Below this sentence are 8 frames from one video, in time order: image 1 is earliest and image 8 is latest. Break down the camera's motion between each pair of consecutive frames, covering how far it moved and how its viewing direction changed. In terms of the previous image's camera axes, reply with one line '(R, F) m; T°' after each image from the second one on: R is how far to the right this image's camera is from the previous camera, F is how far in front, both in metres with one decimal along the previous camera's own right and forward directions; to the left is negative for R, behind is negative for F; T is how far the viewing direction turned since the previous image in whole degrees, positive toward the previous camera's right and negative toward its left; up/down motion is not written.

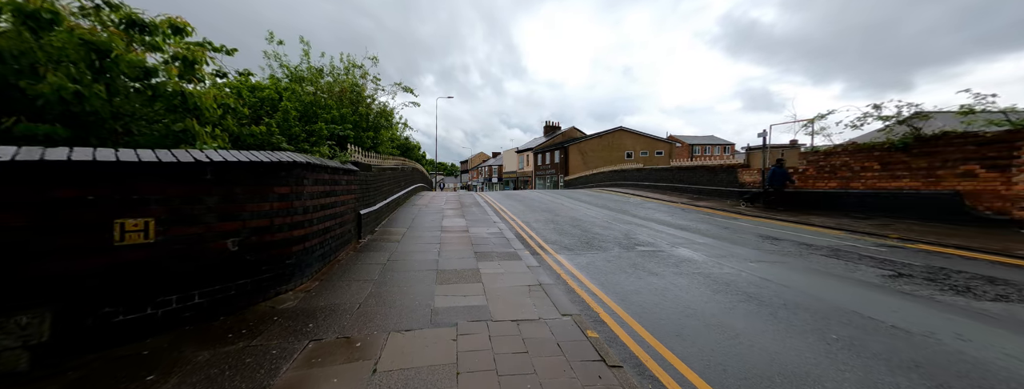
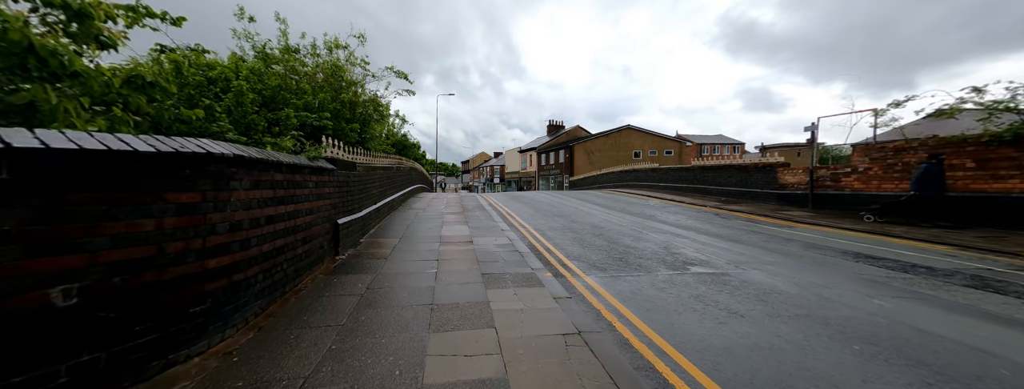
(-0.2, +1.3) m; 0°
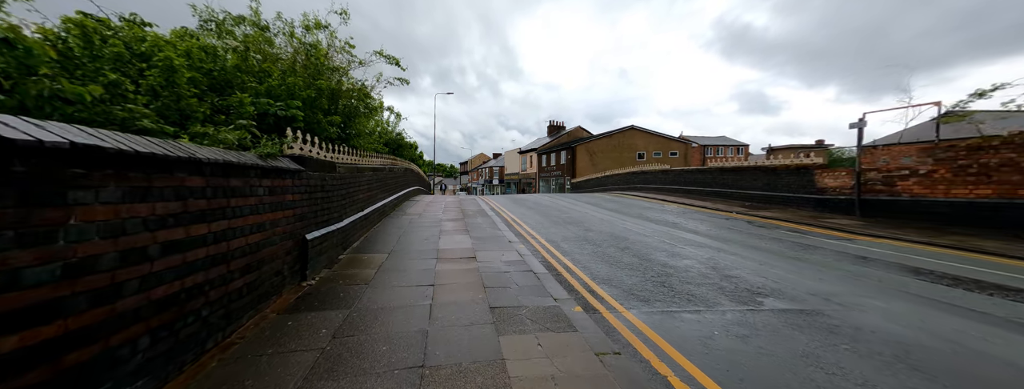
(-0.2, +1.1) m; 0°
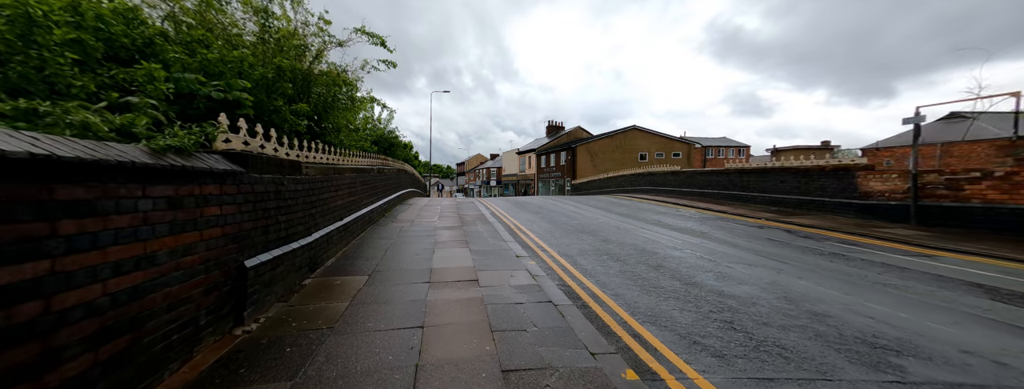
(-0.2, +1.1) m; +1°
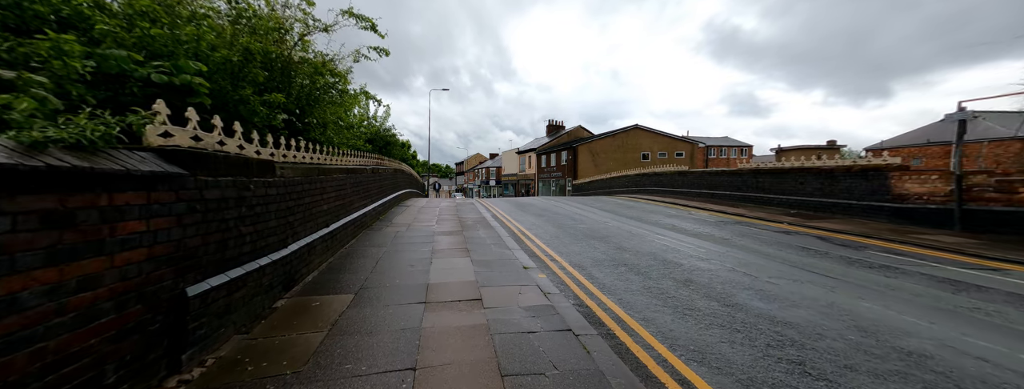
(-0.1, +0.7) m; 0°
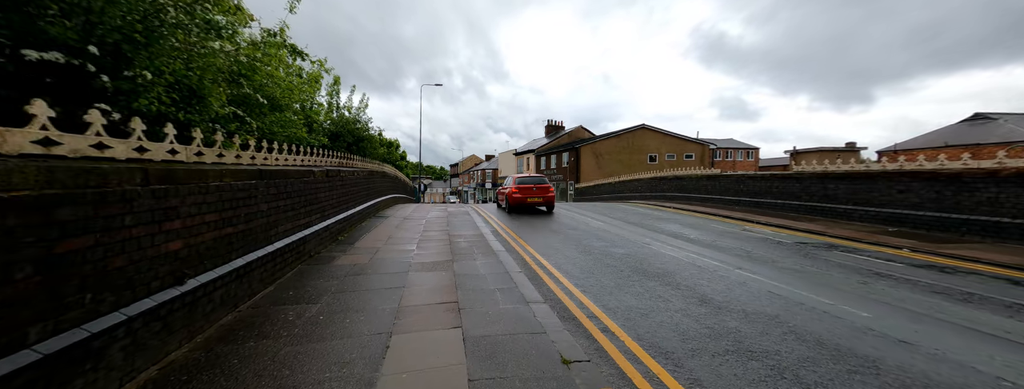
(-0.3, +2.7) m; +1°
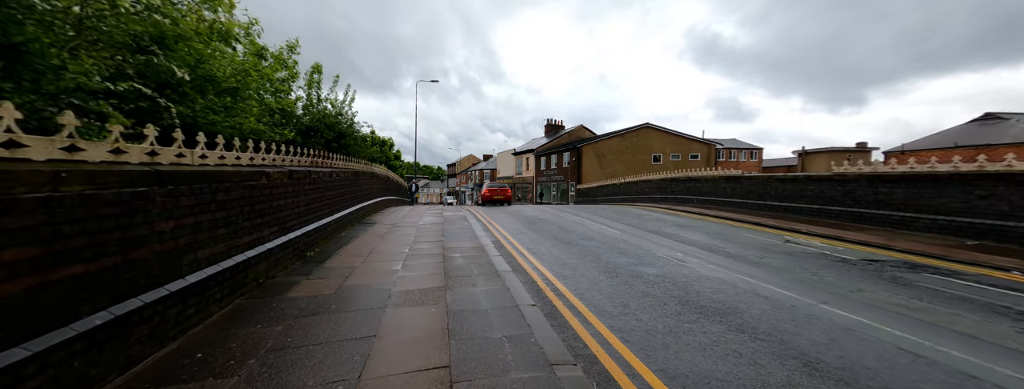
(-0.2, +1.4) m; 0°
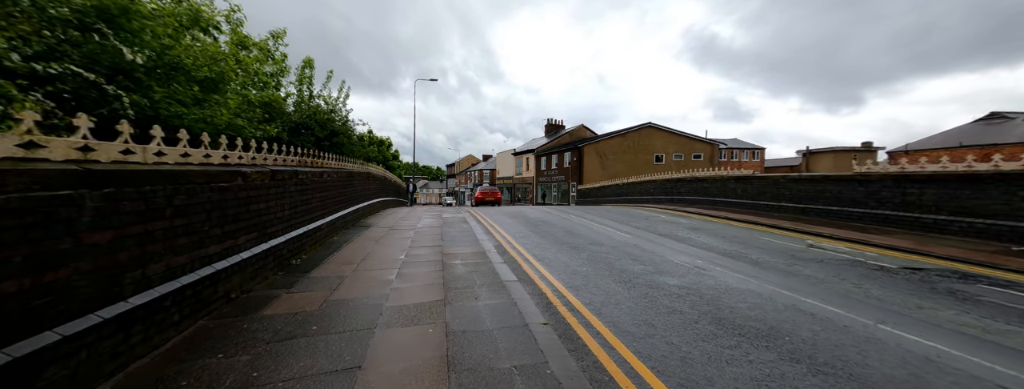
(-0.1, +0.6) m; 0°
